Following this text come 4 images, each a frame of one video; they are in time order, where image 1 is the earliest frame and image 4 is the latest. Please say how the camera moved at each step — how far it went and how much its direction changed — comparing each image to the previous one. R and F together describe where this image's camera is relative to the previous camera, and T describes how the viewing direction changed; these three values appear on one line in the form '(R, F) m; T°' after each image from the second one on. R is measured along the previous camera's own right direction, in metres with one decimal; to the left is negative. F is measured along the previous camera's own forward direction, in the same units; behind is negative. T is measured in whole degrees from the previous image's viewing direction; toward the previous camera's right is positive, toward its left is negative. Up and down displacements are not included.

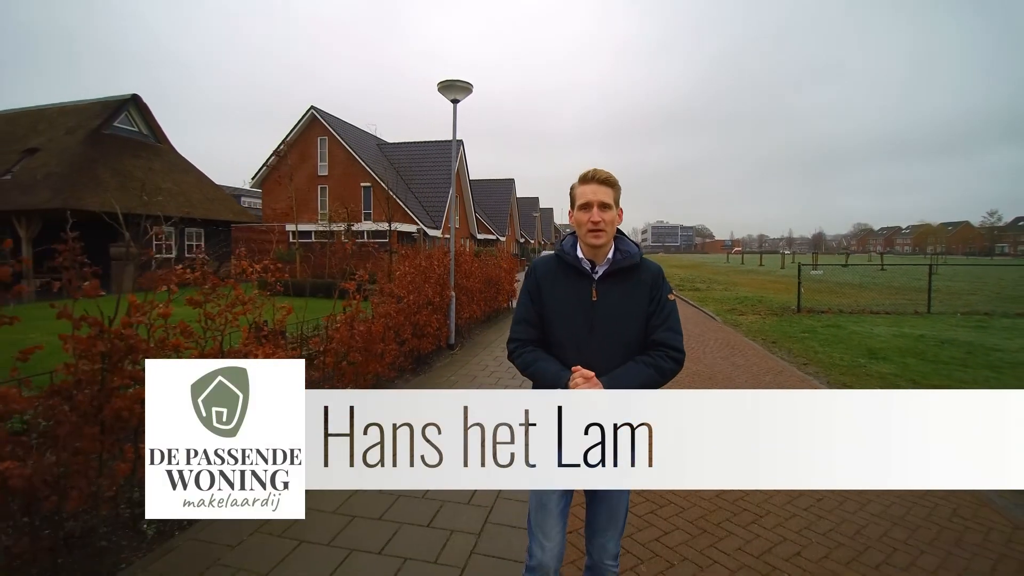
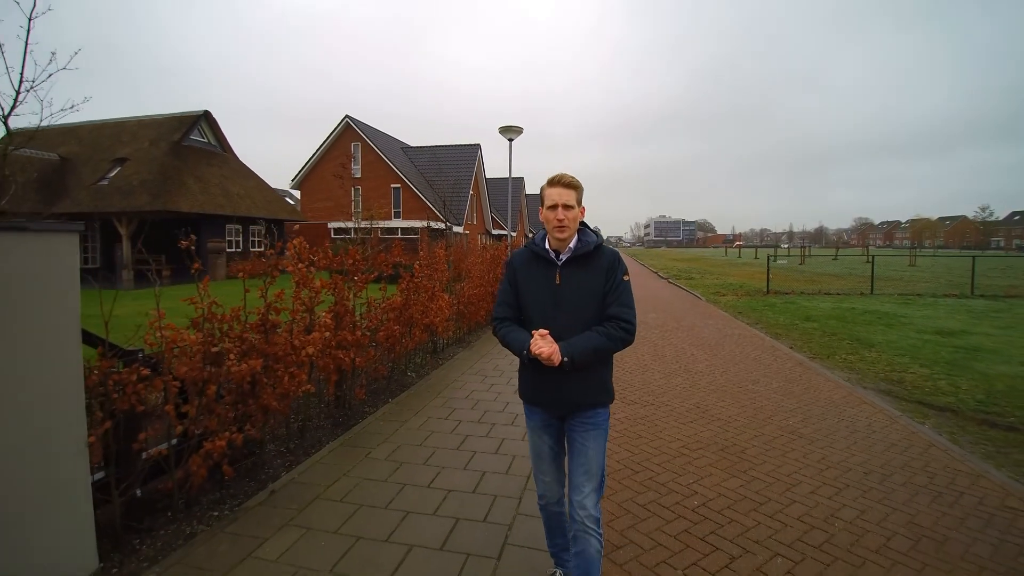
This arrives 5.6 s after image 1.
(-0.5, -2.0) m; 0°
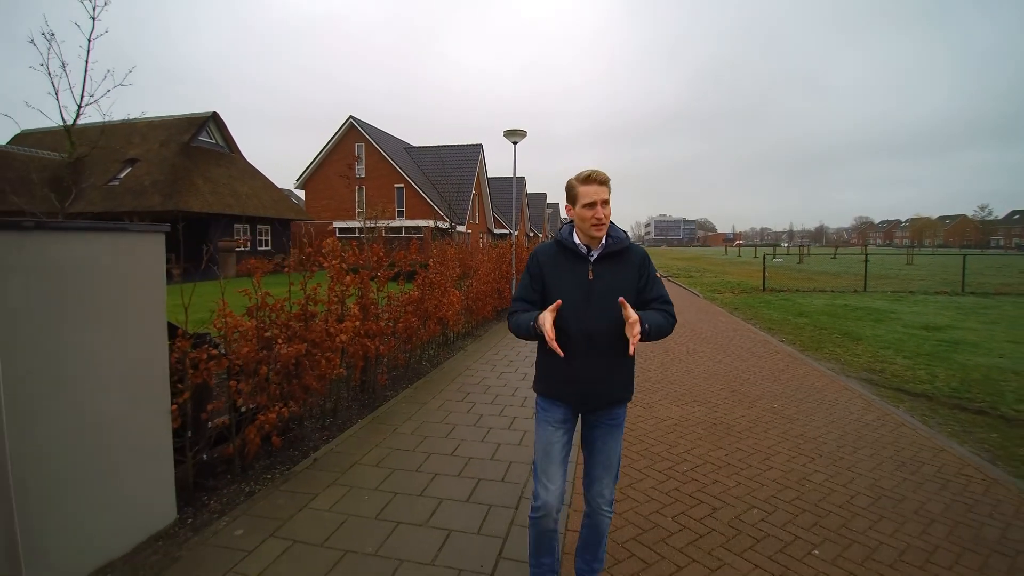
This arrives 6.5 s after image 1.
(-0.1, -0.3) m; 0°
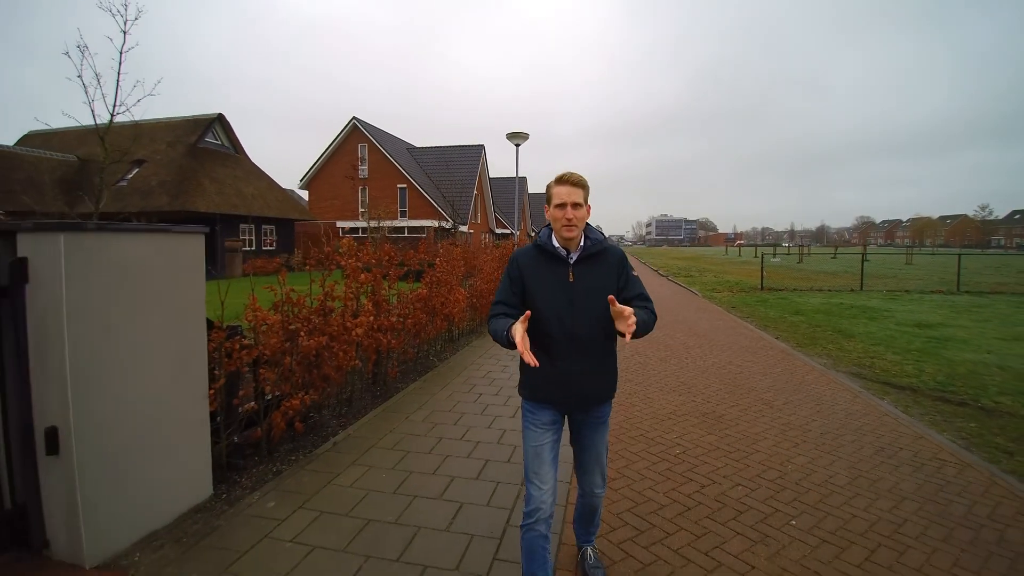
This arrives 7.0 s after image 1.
(0.0, -0.2) m; 0°
